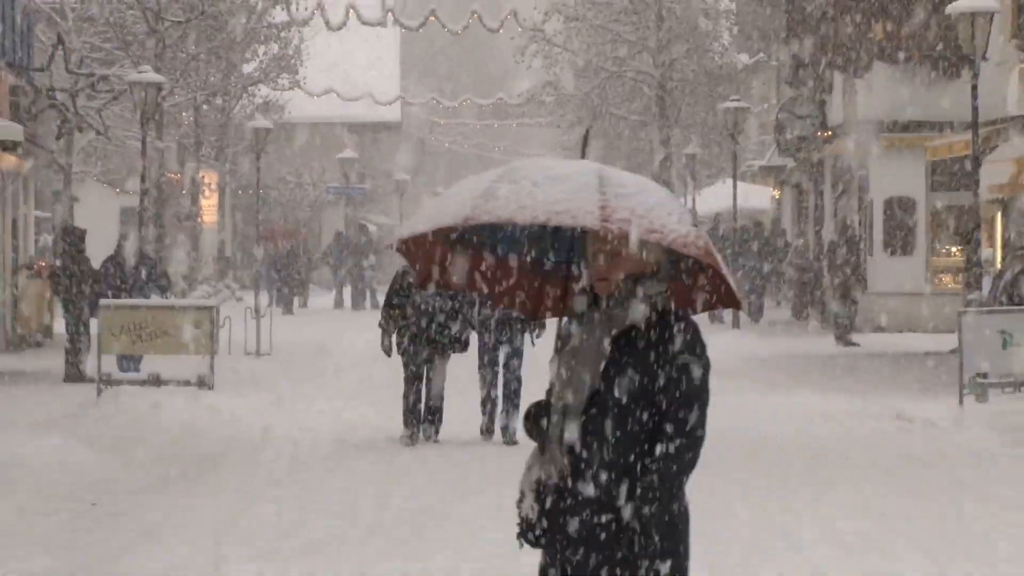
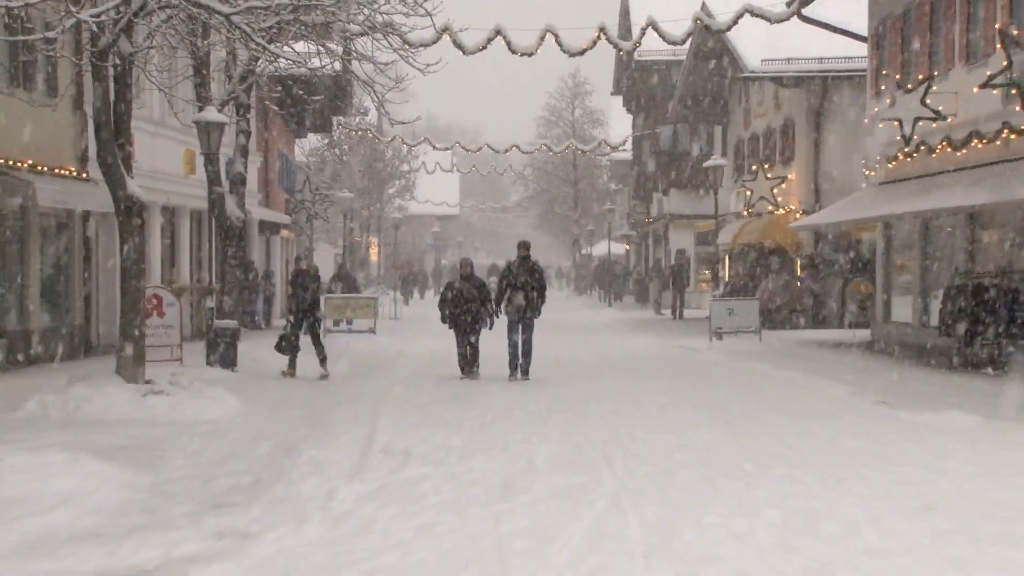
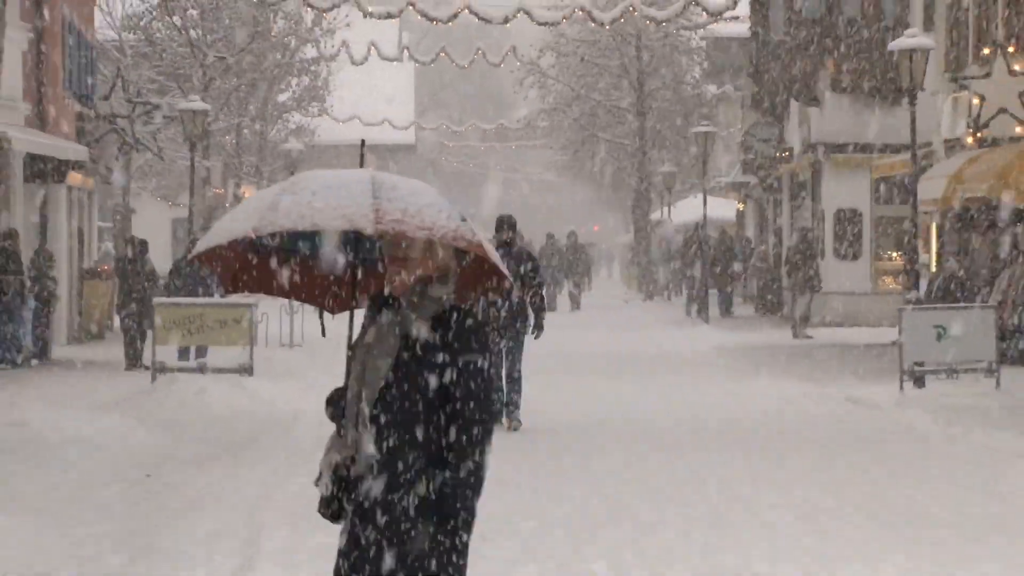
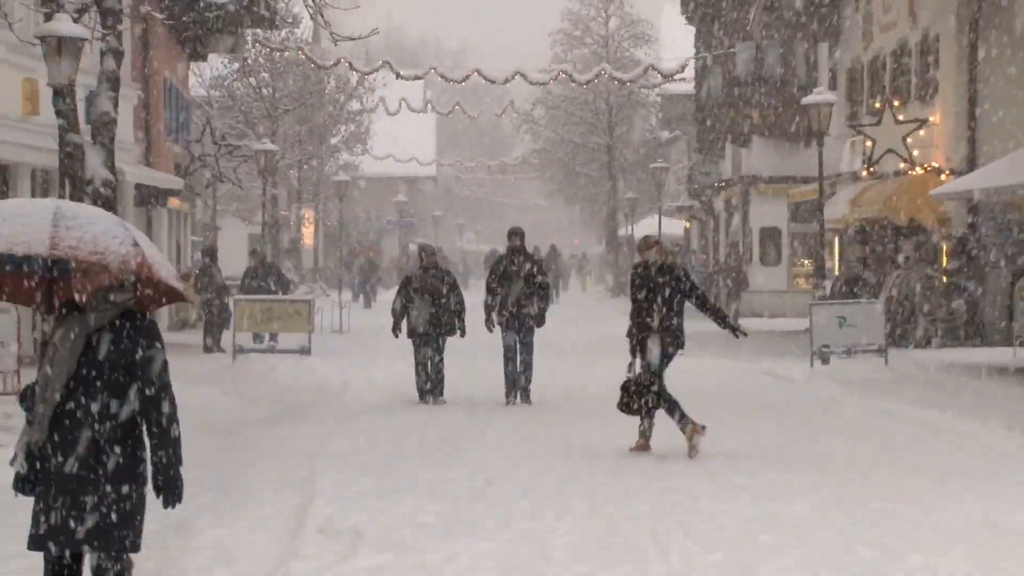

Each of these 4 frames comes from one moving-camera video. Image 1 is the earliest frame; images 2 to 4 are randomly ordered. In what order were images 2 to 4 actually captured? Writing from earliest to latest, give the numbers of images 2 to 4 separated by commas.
3, 4, 2
